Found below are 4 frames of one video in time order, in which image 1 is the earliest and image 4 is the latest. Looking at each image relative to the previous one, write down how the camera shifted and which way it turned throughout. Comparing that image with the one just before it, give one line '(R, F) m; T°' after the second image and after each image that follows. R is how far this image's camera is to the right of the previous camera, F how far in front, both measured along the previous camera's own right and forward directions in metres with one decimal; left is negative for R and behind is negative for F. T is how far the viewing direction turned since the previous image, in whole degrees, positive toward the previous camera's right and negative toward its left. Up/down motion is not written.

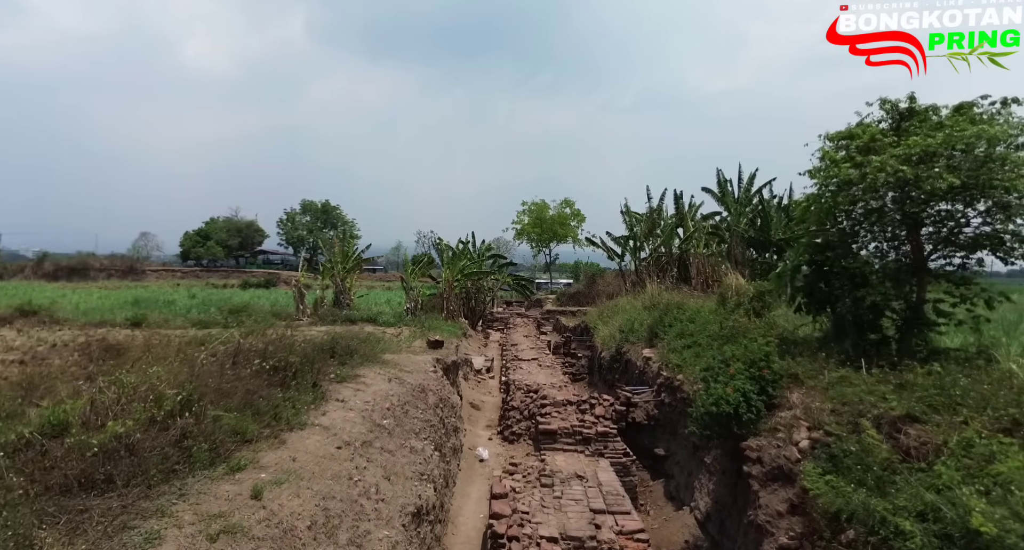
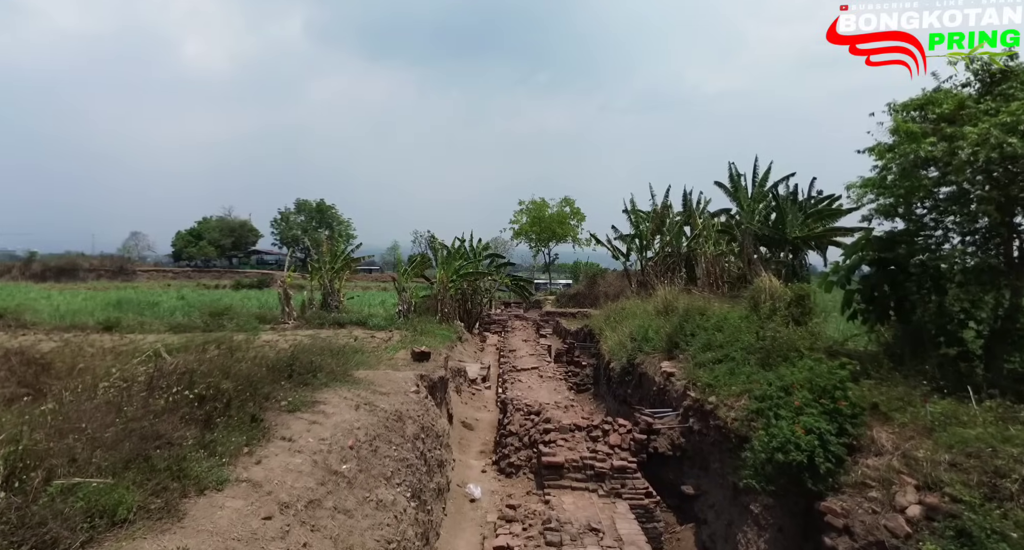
(0.0, +1.4) m; 0°
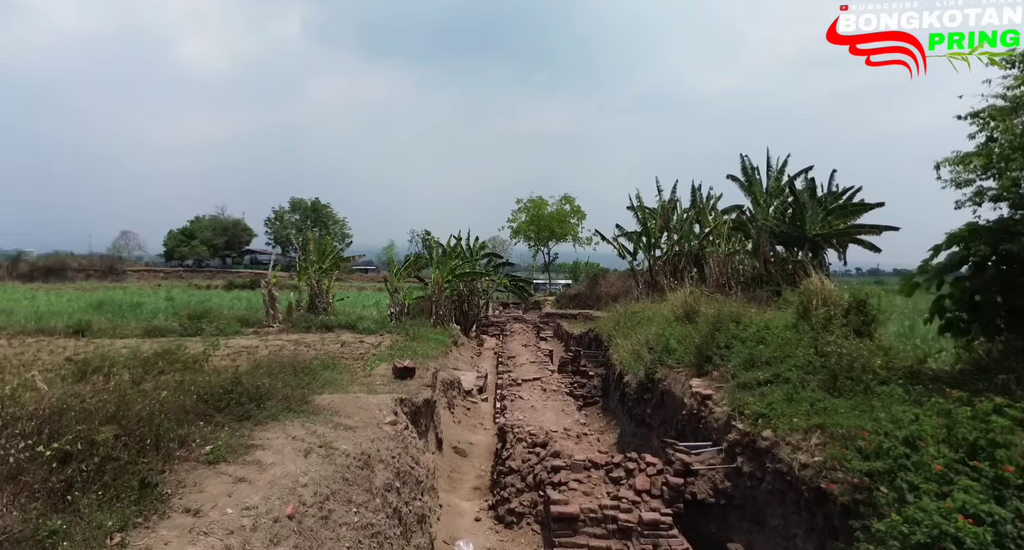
(0.0, +1.4) m; 0°
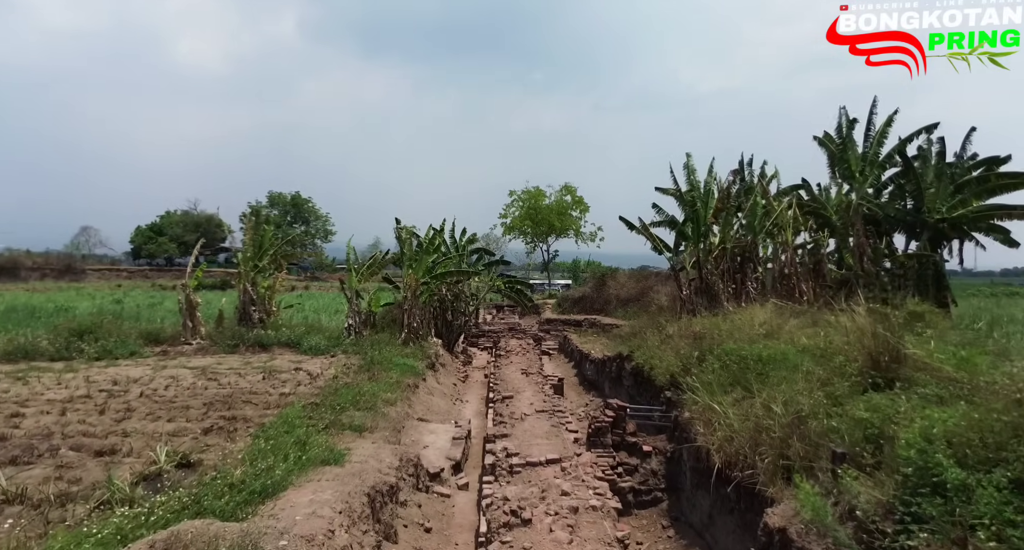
(0.0, +5.6) m; 0°
